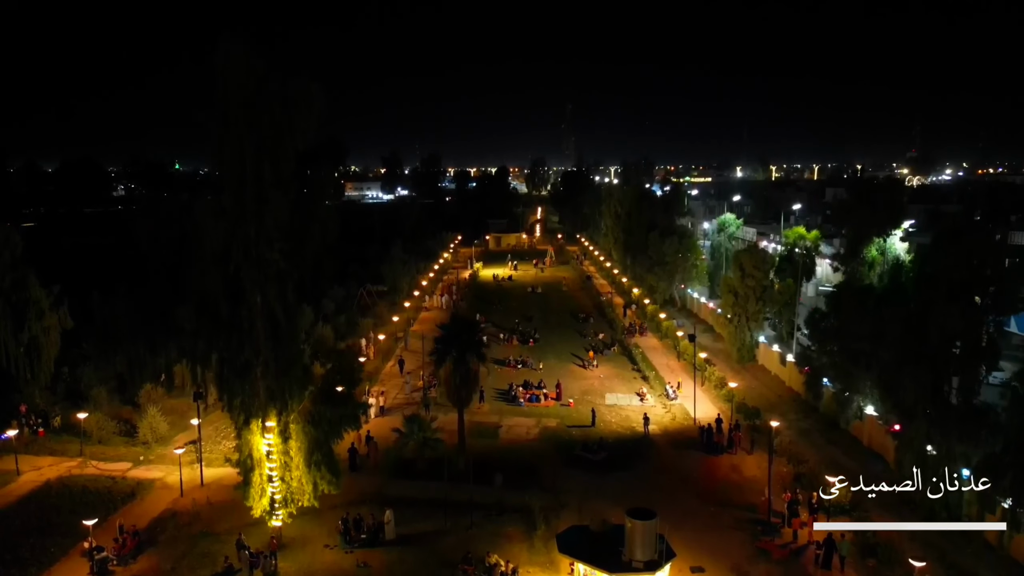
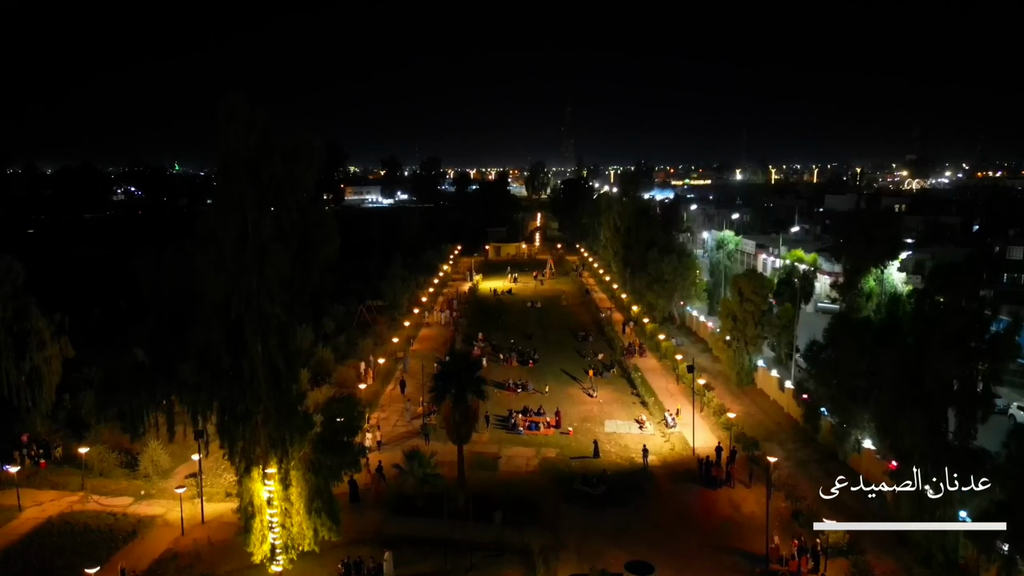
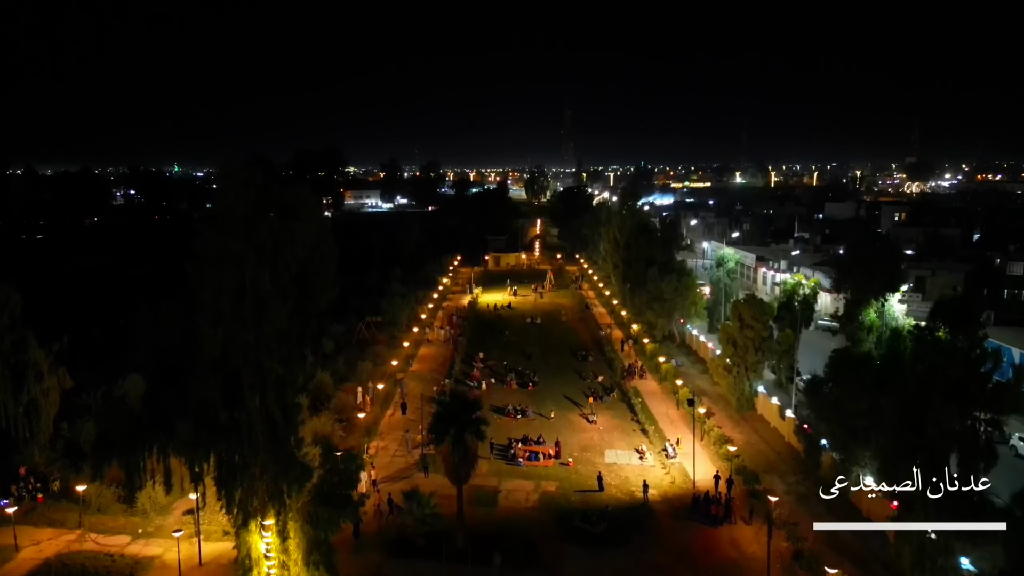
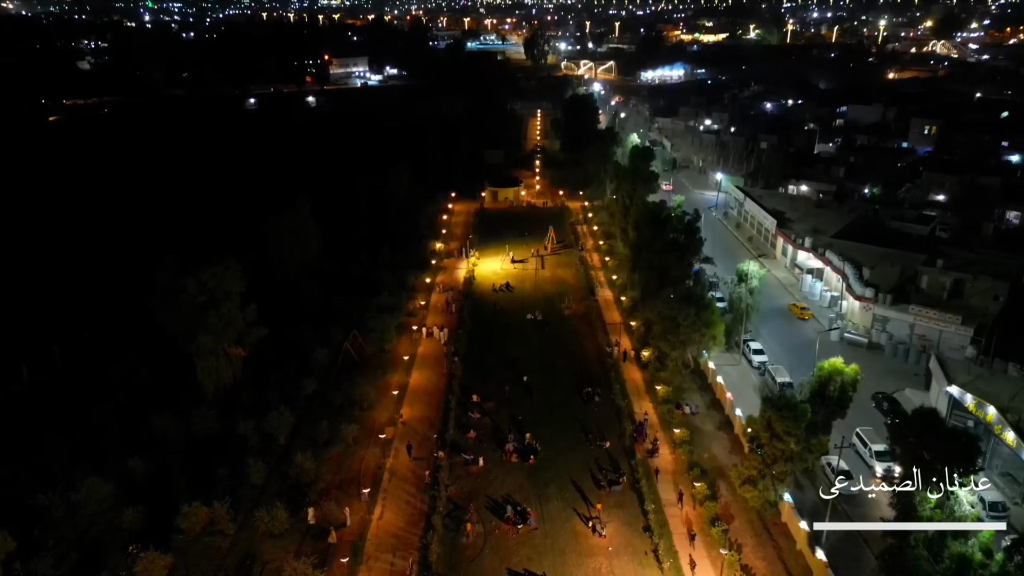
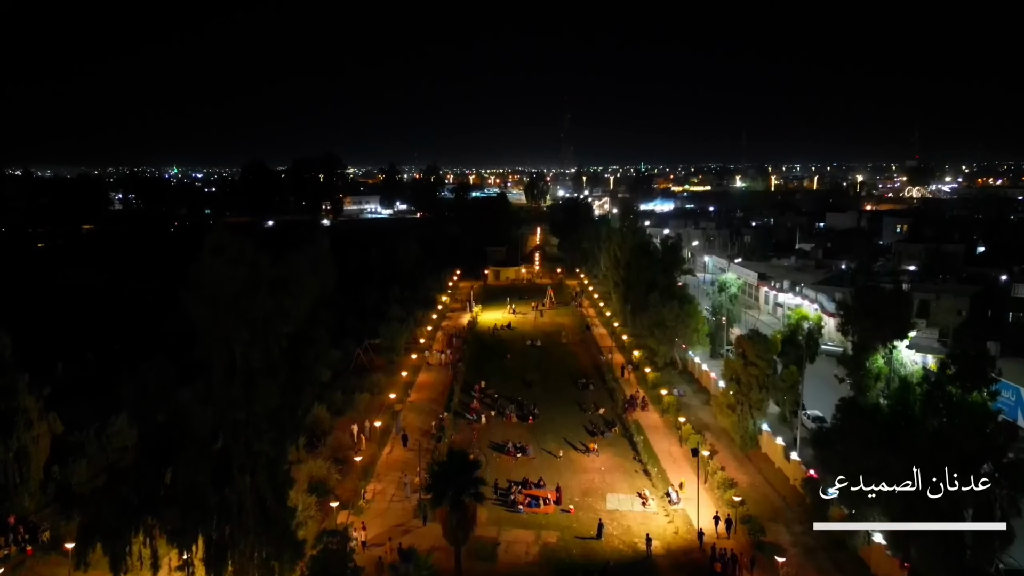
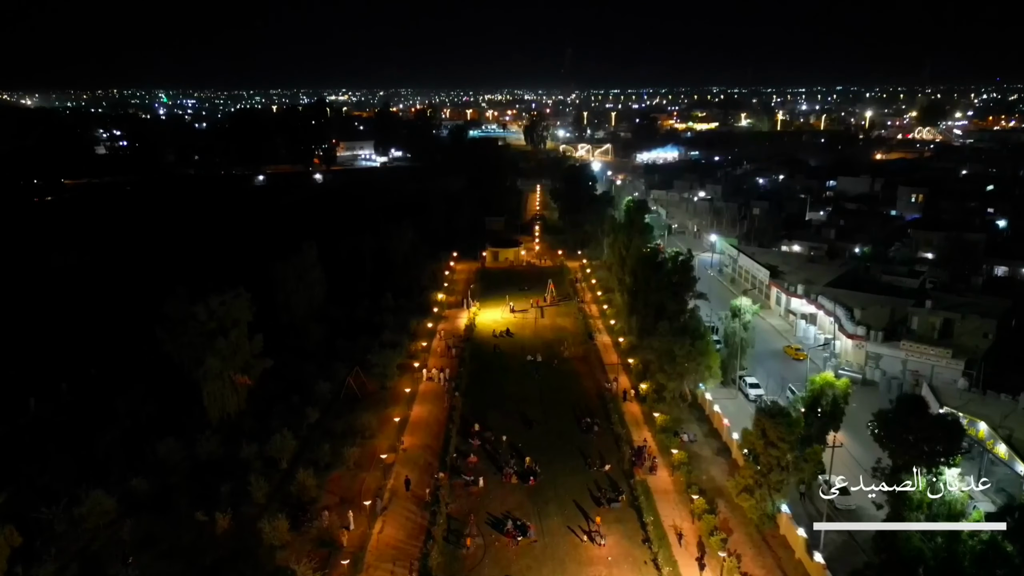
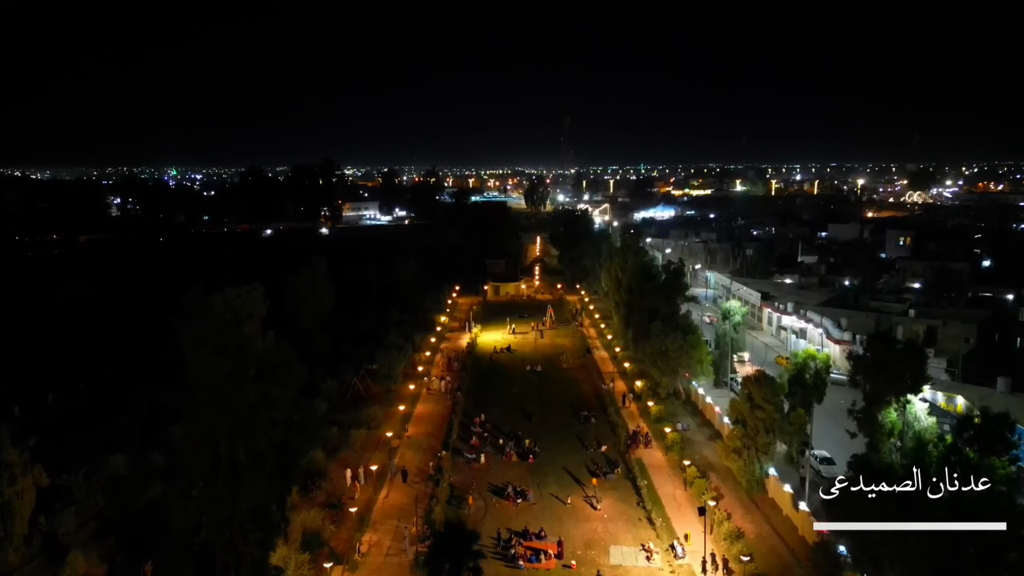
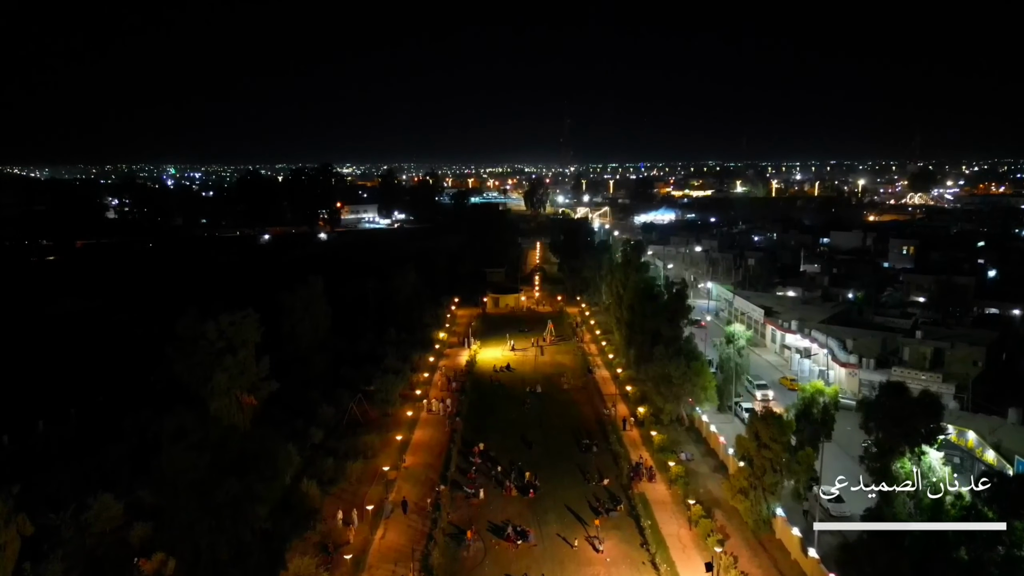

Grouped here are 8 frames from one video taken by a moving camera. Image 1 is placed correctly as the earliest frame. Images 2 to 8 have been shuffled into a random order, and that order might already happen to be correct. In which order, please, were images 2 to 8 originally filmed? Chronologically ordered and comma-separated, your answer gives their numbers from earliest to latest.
2, 3, 5, 7, 8, 6, 4
